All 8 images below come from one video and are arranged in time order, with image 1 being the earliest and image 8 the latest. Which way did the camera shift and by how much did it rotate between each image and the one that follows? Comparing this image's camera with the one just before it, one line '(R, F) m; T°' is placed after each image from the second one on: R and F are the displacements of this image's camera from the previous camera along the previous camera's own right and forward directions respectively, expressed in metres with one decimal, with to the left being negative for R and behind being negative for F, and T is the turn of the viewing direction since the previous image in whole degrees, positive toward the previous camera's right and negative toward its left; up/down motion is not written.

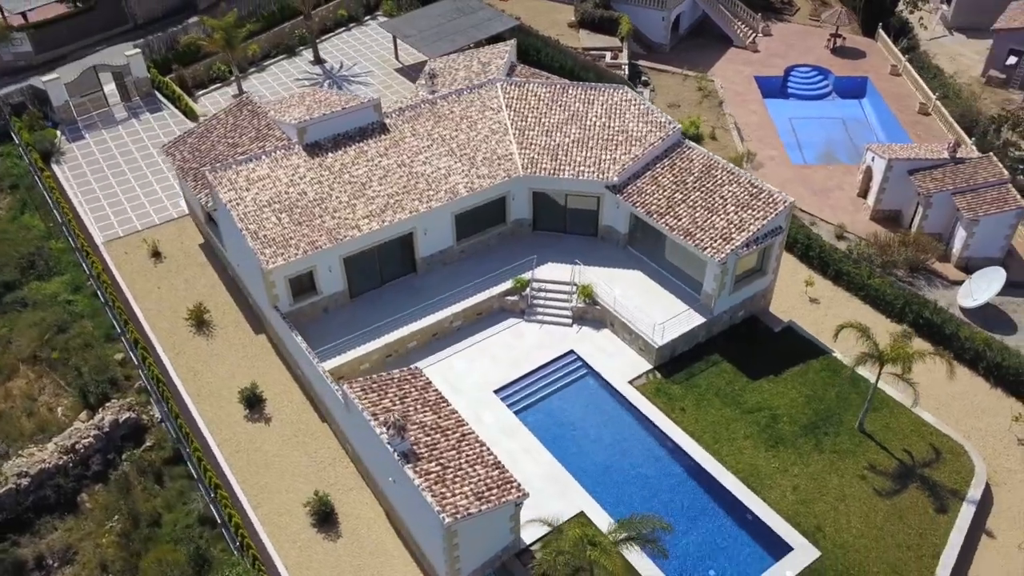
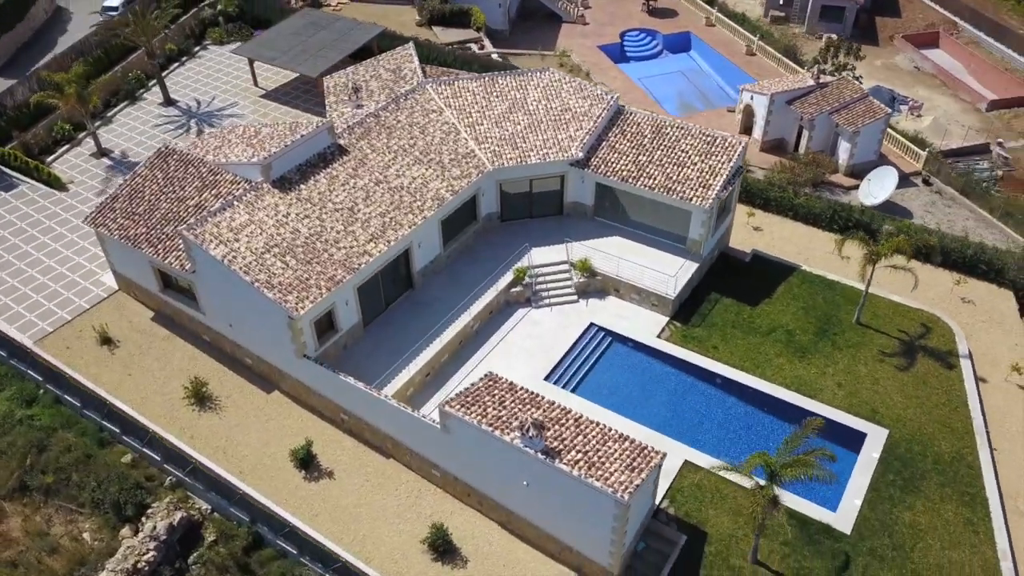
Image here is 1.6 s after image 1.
(-9.5, +1.1) m; +17°
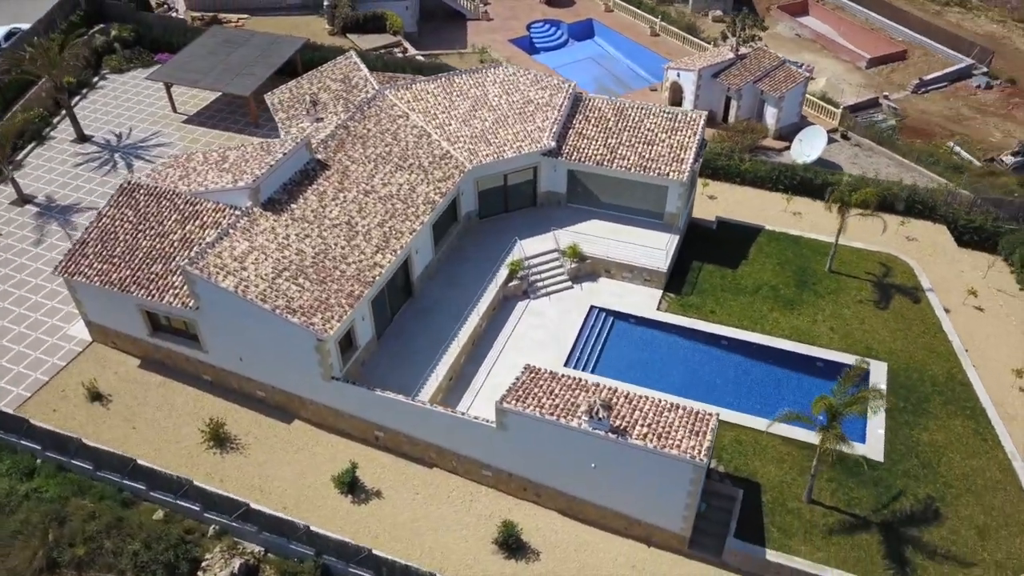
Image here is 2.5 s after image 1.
(-5.2, +0.2) m; +9°
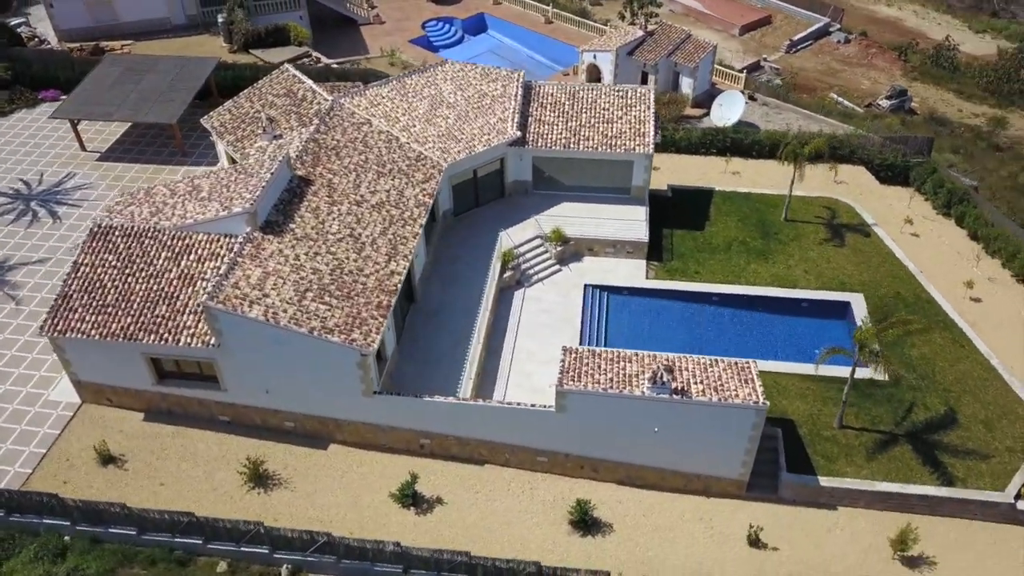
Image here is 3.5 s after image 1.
(-5.8, +0.2) m; +10°
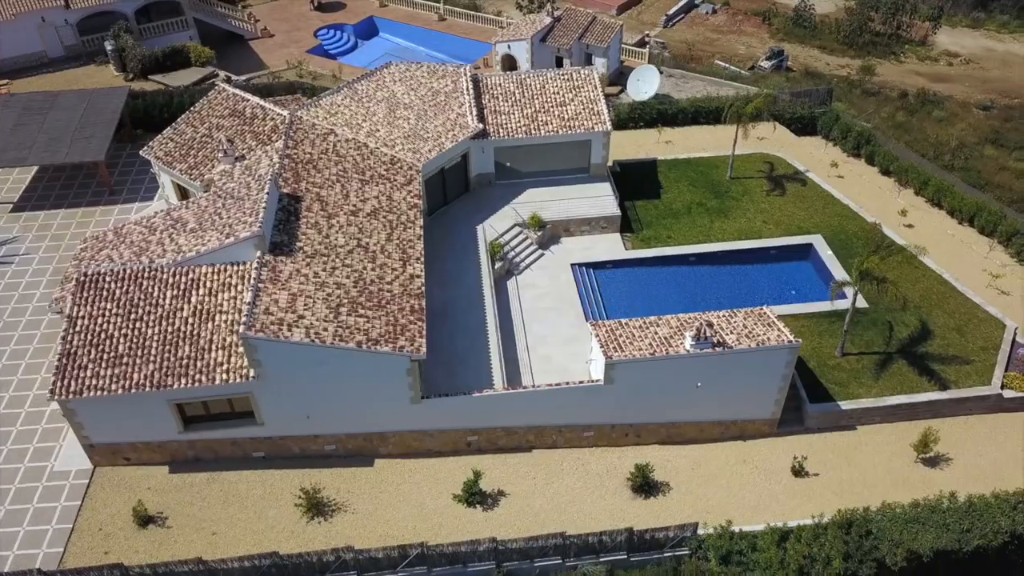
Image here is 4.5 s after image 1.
(-5.8, +0.2) m; +10°
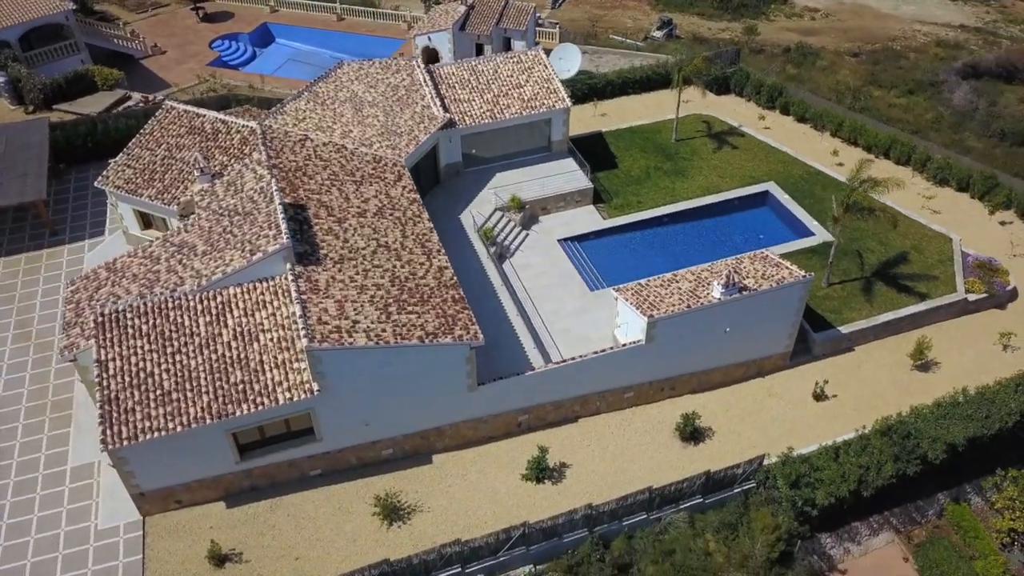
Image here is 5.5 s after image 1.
(-5.8, +0.1) m; +10°
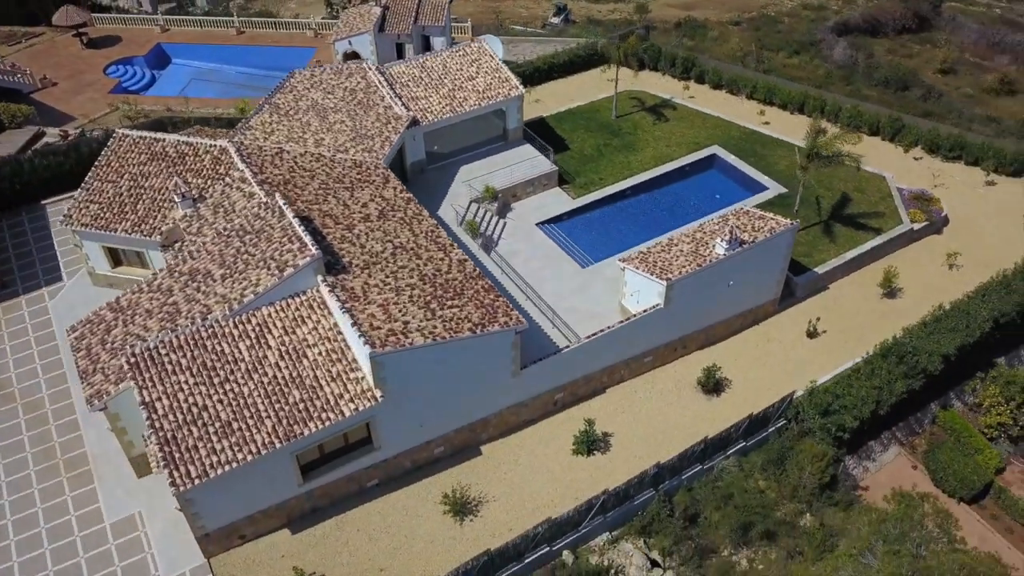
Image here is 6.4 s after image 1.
(-5.2, 0.0) m; +9°
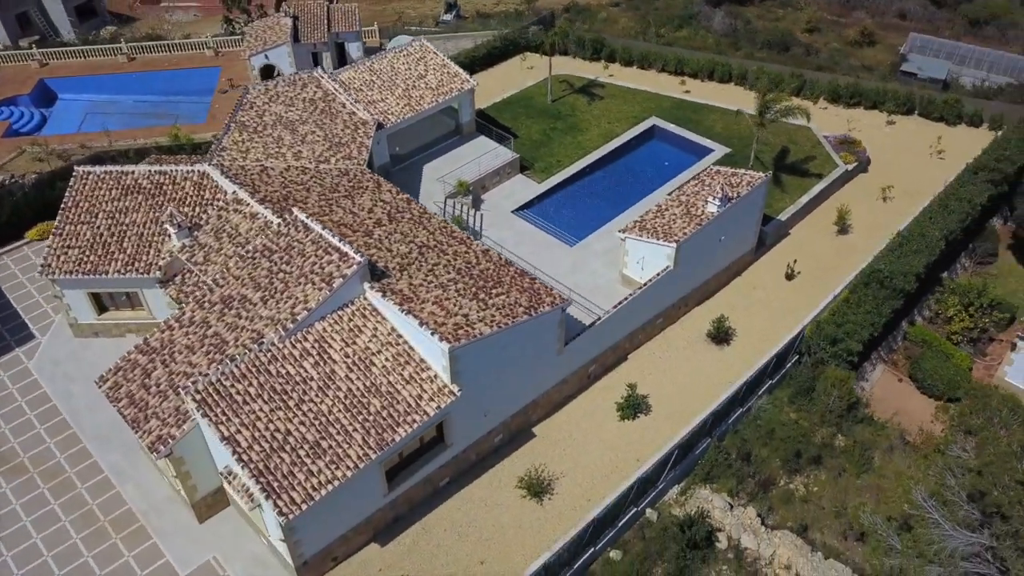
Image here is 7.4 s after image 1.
(-5.7, 0.0) m; +10°
